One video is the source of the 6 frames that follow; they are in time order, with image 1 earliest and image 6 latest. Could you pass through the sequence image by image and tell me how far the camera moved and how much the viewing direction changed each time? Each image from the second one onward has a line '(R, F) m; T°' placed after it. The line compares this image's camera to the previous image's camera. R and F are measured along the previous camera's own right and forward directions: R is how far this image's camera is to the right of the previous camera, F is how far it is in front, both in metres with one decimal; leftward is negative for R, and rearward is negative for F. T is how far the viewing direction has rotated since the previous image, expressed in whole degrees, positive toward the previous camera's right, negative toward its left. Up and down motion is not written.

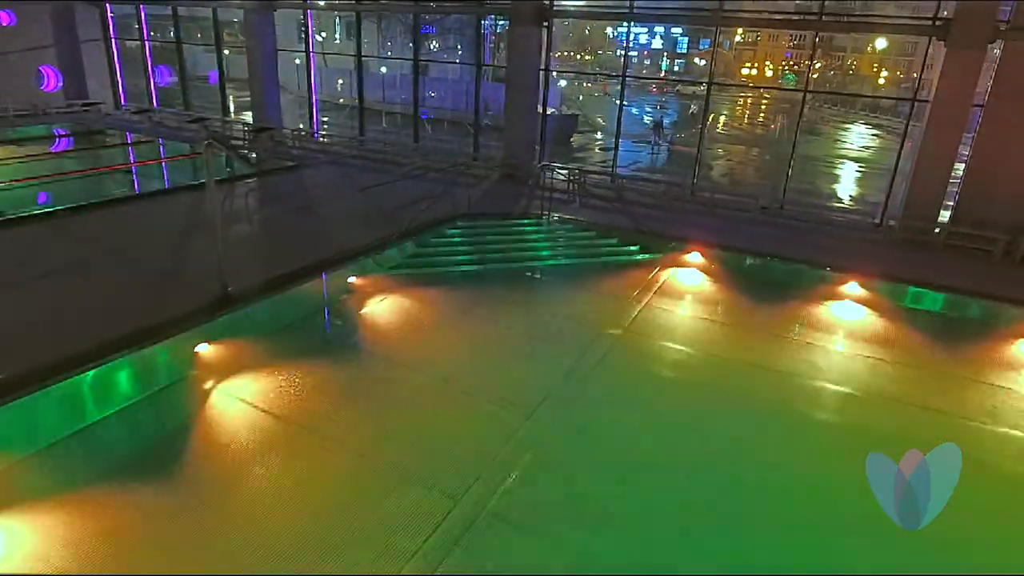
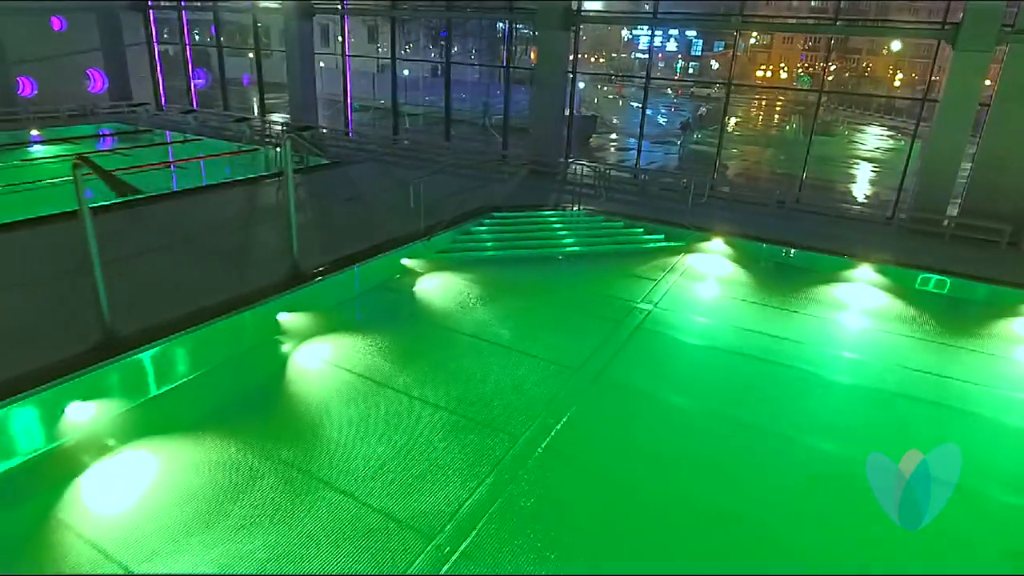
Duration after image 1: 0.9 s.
(-0.3, -0.5) m; -1°
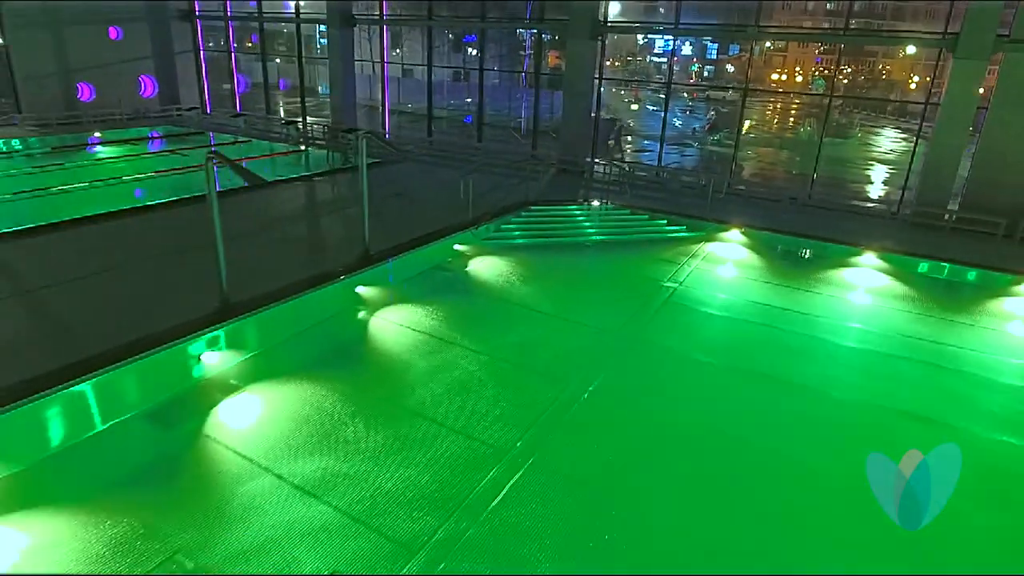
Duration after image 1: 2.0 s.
(-0.3, -0.7) m; -1°
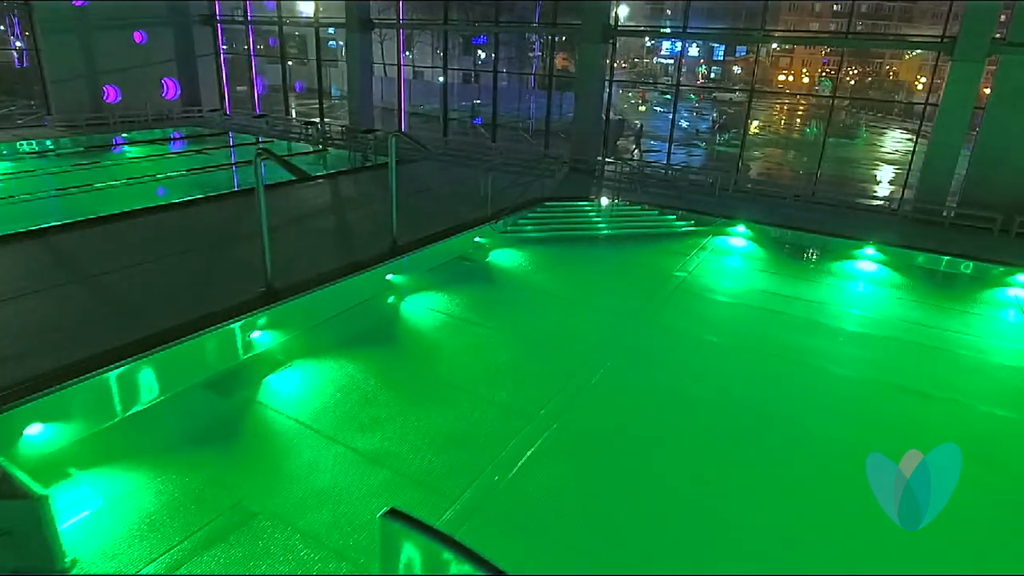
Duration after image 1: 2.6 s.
(-0.1, -0.4) m; -1°
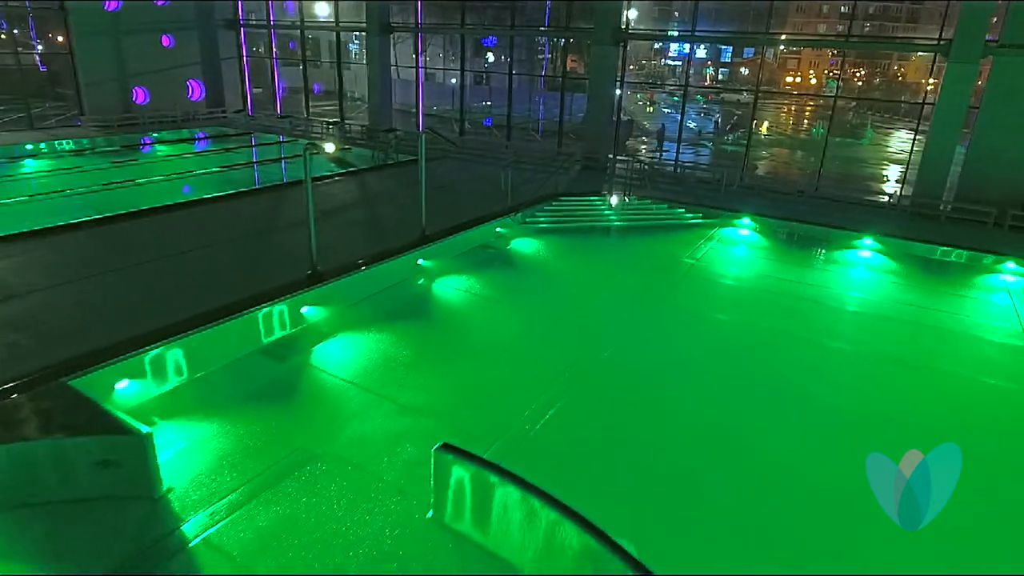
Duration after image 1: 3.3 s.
(-0.2, -0.5) m; -1°
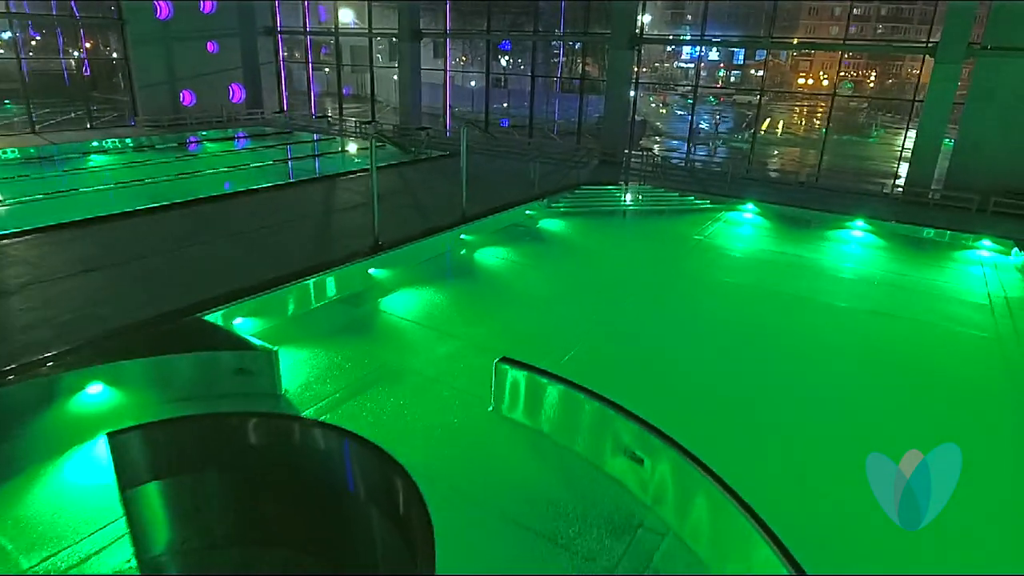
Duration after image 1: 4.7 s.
(-0.2, -0.9) m; -1°
